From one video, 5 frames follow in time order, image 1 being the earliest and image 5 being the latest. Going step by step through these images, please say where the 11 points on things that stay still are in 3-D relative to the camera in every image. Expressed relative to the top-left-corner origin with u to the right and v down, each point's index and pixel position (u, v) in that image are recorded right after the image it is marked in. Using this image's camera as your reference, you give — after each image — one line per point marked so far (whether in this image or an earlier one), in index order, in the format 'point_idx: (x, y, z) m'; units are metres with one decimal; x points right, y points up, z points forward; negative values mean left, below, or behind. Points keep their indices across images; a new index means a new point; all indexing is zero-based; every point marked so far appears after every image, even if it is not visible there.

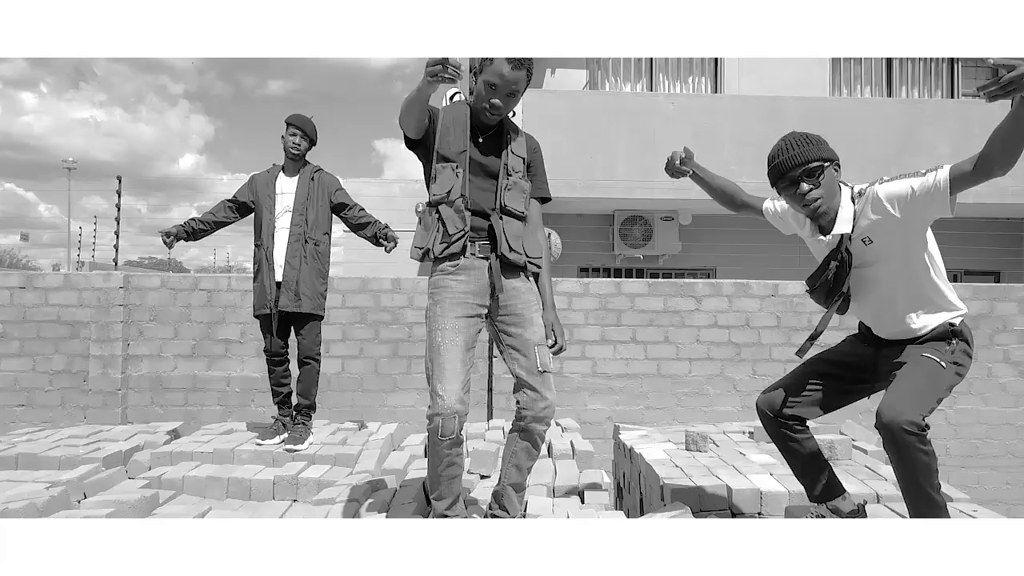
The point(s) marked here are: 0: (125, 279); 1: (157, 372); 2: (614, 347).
0: (-3.4, +0.1, +5.8) m
1: (-3.1, -0.7, +5.8) m
2: (+0.9, -0.5, +6.1) m
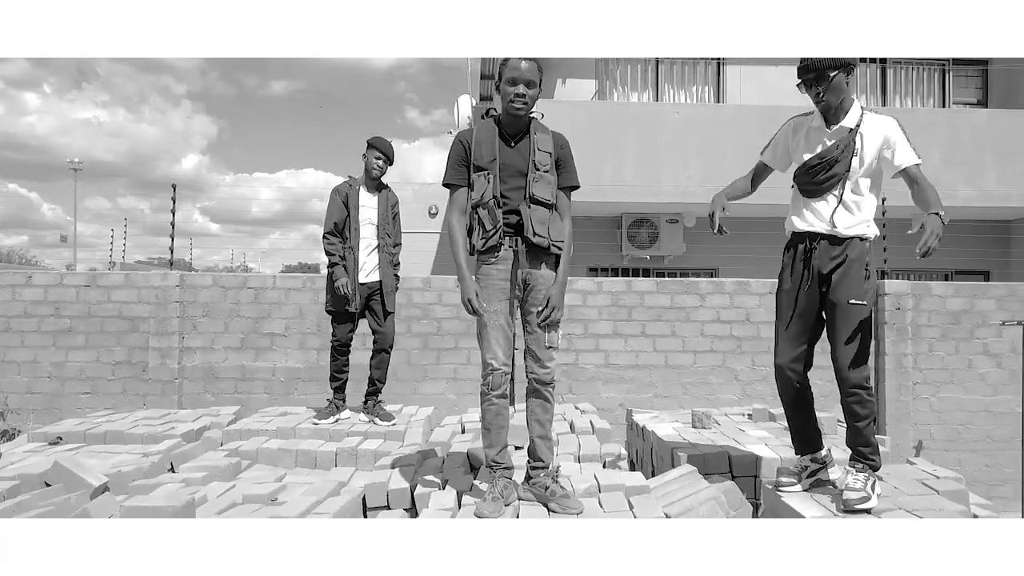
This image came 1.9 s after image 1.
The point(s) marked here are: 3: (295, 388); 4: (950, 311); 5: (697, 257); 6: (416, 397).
0: (-3.2, +0.1, +6.4) m
1: (-2.9, -0.7, +6.4) m
2: (+1.1, -0.5, +6.6) m
3: (-2.1, -1.0, +6.4) m
4: (+4.4, -0.2, +6.7) m
5: (+2.6, +0.4, +9.3) m
6: (-0.9, -1.1, +6.5) m
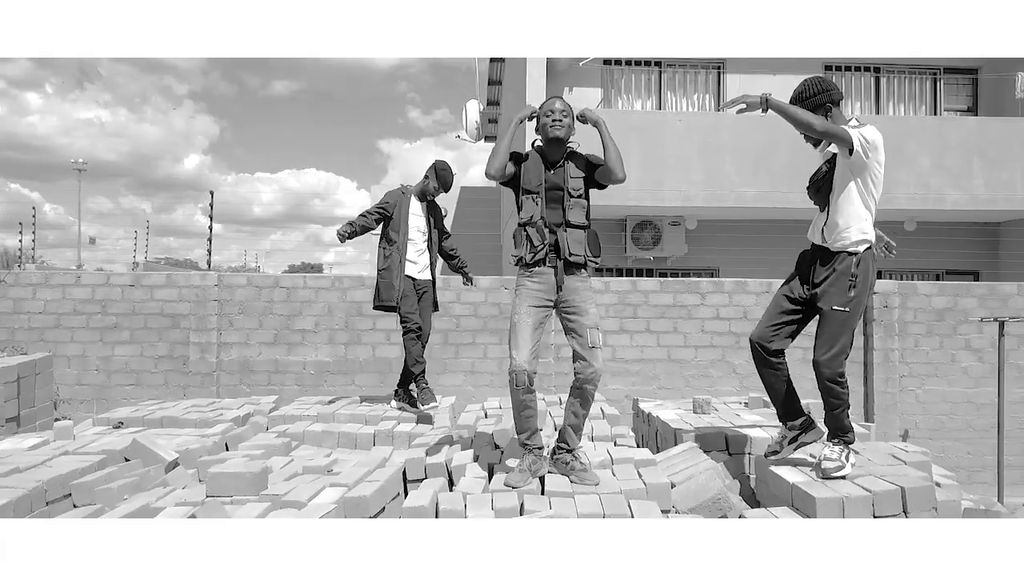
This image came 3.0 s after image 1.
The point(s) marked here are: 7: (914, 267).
0: (-3.0, +0.1, +6.9) m
1: (-2.8, -0.7, +6.9) m
2: (+1.3, -0.5, +7.1) m
3: (-1.9, -0.9, +6.9) m
4: (+4.5, -0.2, +7.1) m
5: (+2.7, +0.4, +9.8) m
6: (-0.8, -1.0, +7.0) m
7: (+6.3, +0.3, +10.5) m
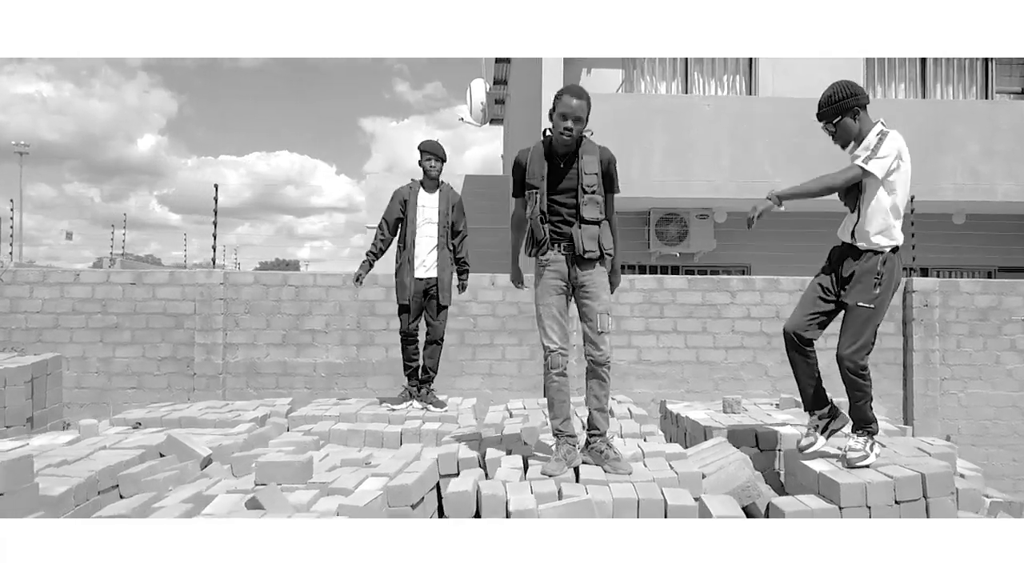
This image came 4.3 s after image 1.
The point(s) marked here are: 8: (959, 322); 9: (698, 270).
0: (-2.8, +0.1, +6.6) m
1: (-2.6, -0.7, +6.6) m
2: (+1.5, -0.5, +6.7) m
3: (-1.7, -0.9, +6.5) m
4: (+4.7, -0.2, +6.8) m
5: (+3.0, +0.5, +9.4) m
6: (-0.6, -1.0, +6.7) m
7: (+6.5, +0.4, +10.1) m
8: (+4.5, -0.3, +6.8) m
9: (+2.6, +0.3, +9.5) m
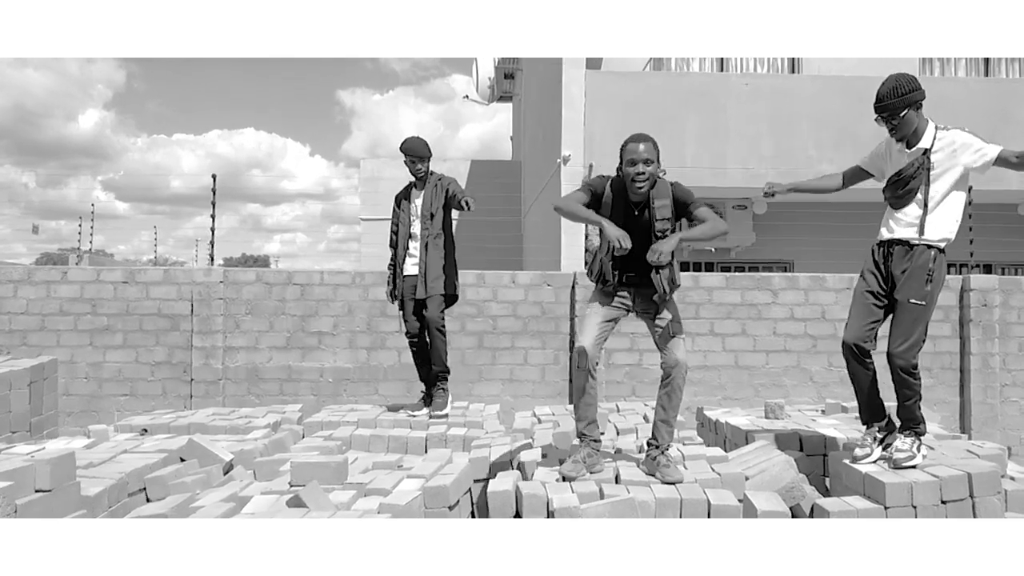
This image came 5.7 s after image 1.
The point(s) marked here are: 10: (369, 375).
0: (-2.6, +0.1, +6.1) m
1: (-2.3, -0.7, +6.1) m
2: (+1.7, -0.5, +6.2) m
3: (-1.5, -0.9, +6.0) m
4: (+4.9, -0.2, +6.2) m
5: (+3.2, +0.5, +8.9) m
6: (-0.4, -1.0, +6.1) m
7: (+6.7, +0.4, +9.5) m
8: (+4.7, -0.3, +6.2) m
9: (+2.9, +0.3, +9.0) m
10: (-1.3, -0.8, +6.0) m
